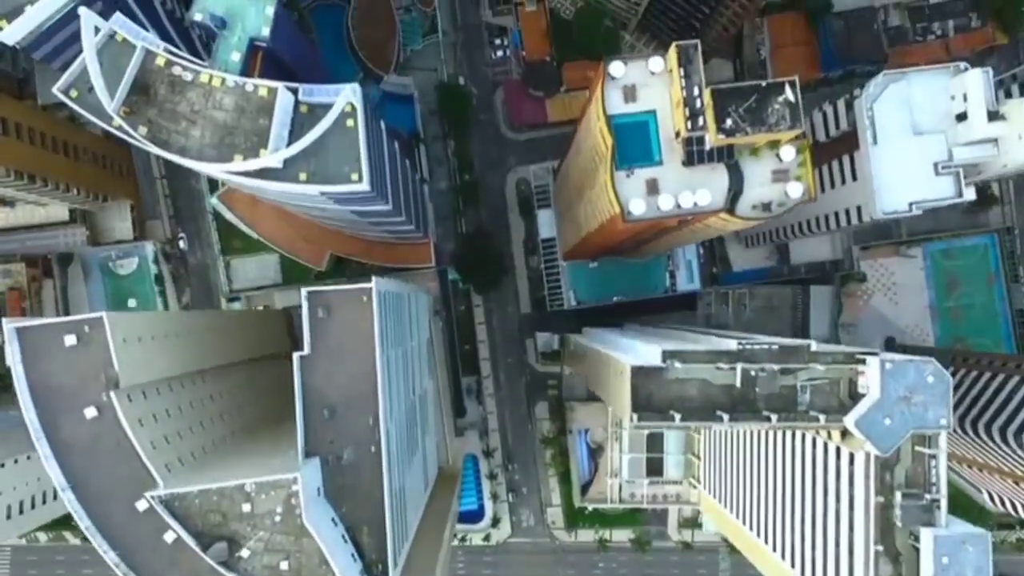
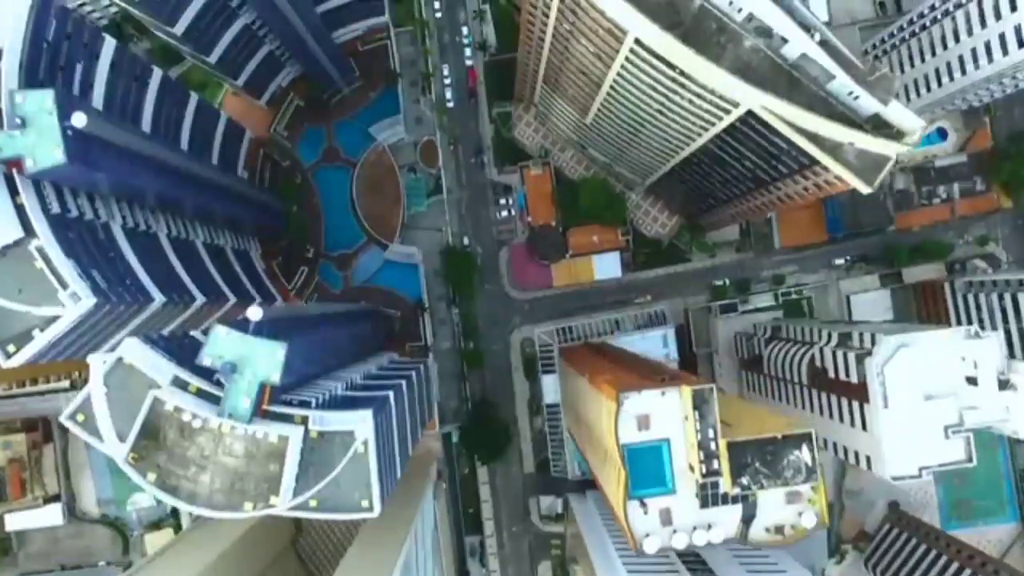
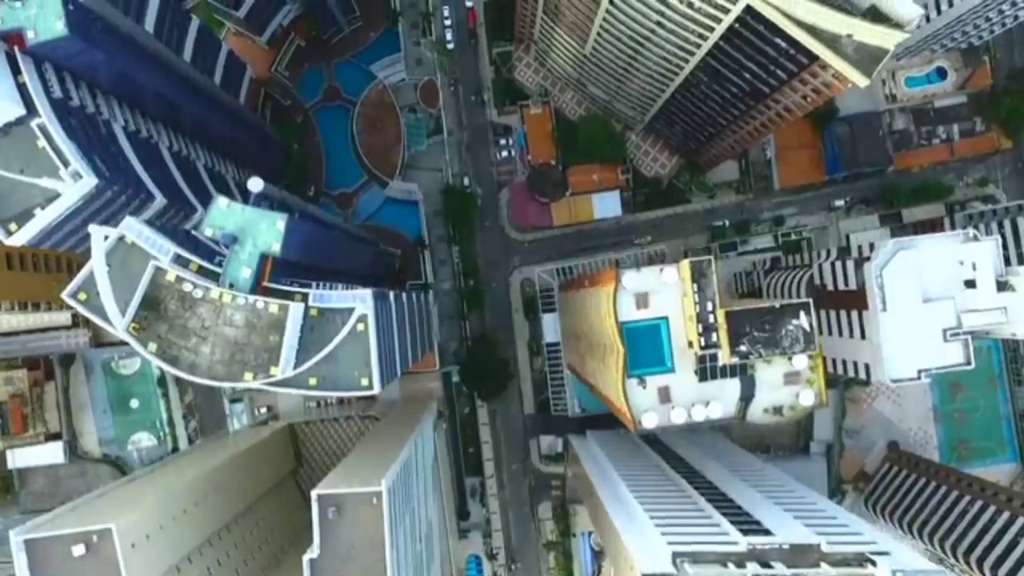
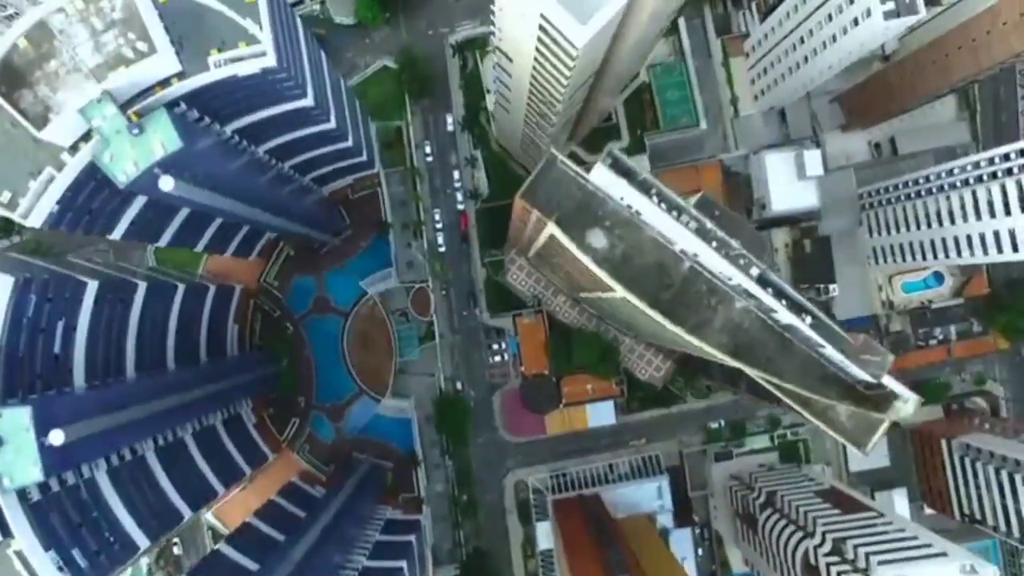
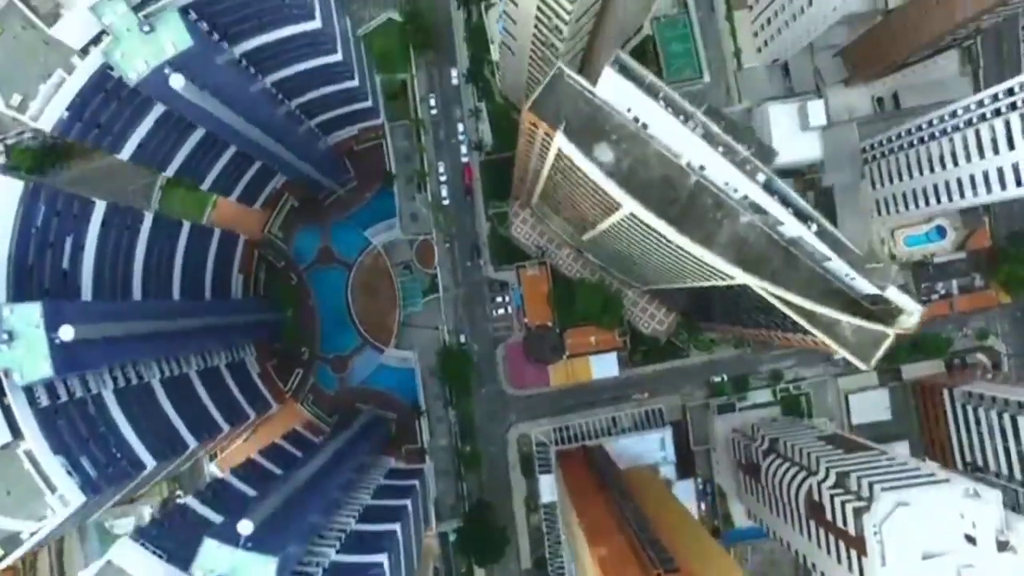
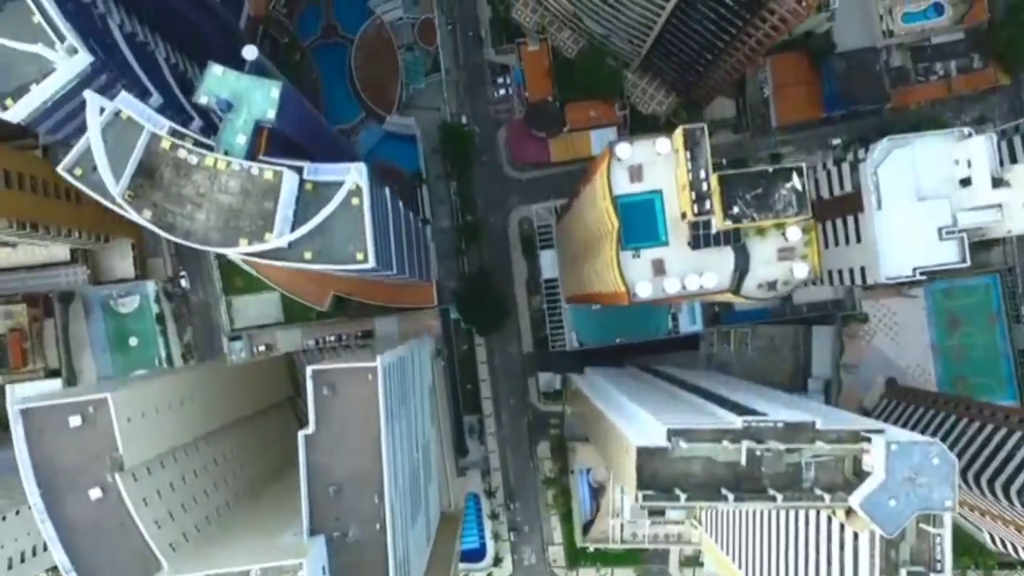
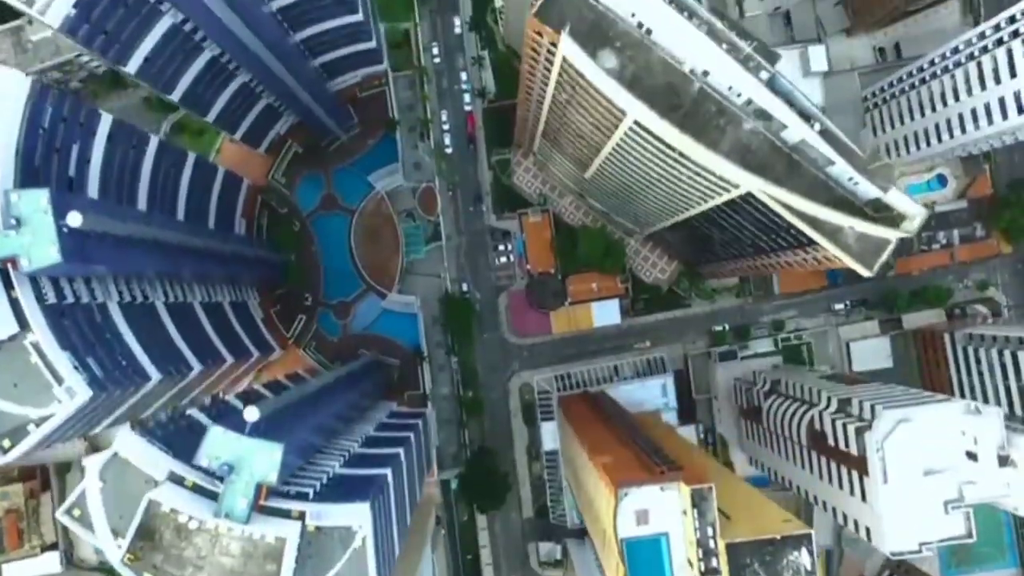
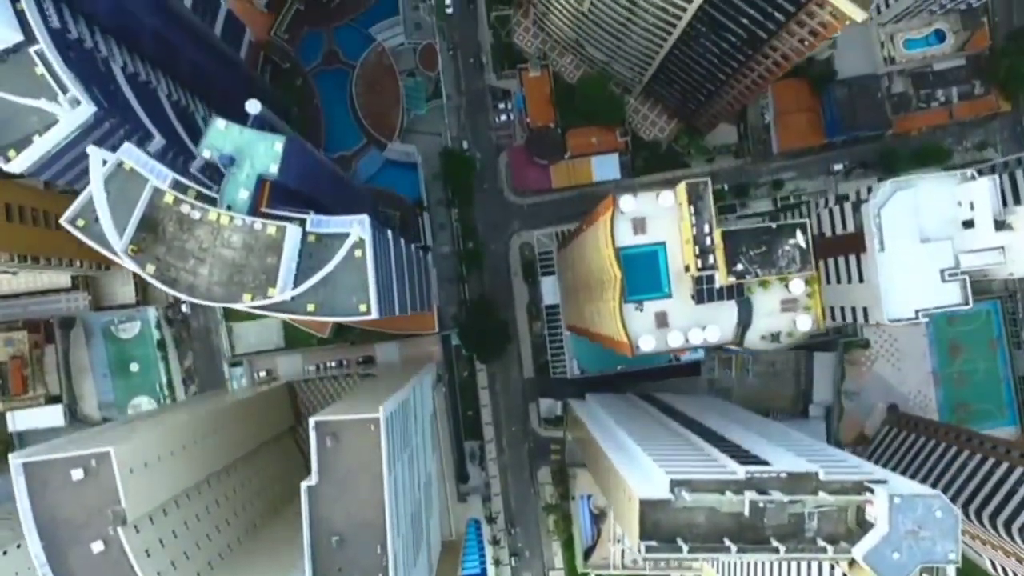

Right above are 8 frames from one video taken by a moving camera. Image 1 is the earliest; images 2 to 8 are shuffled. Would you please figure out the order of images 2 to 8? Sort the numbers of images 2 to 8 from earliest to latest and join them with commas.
6, 8, 3, 2, 7, 5, 4
